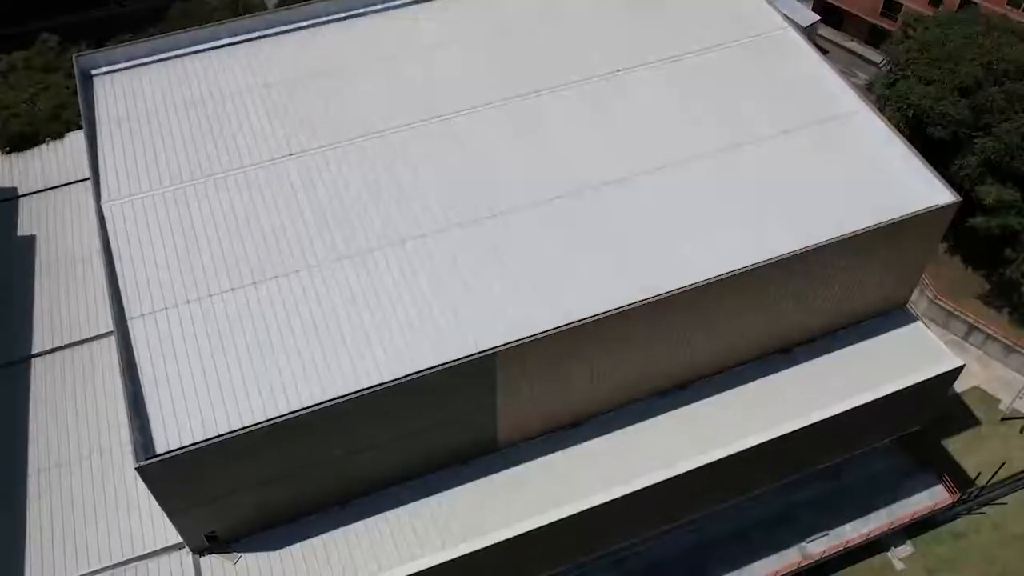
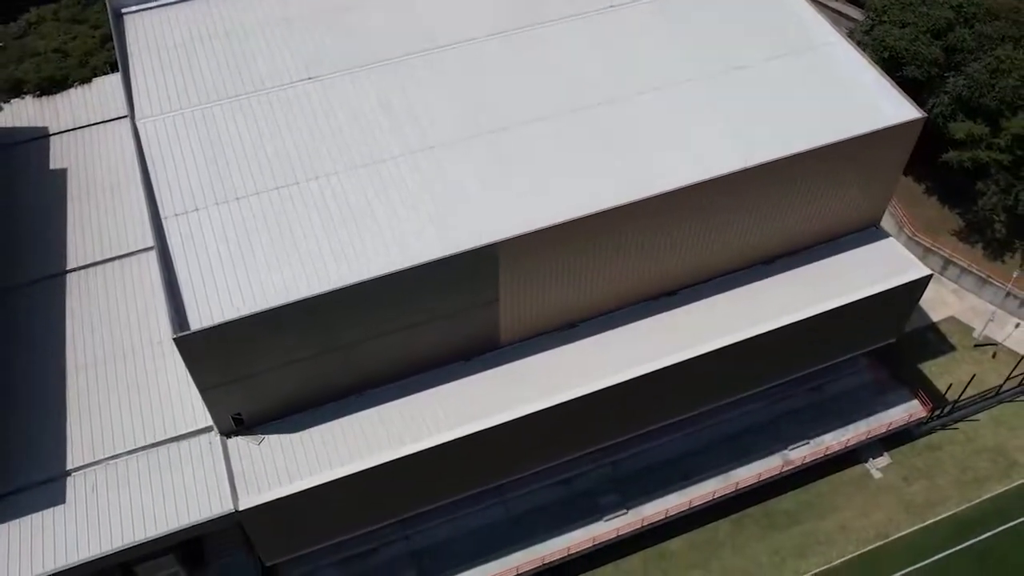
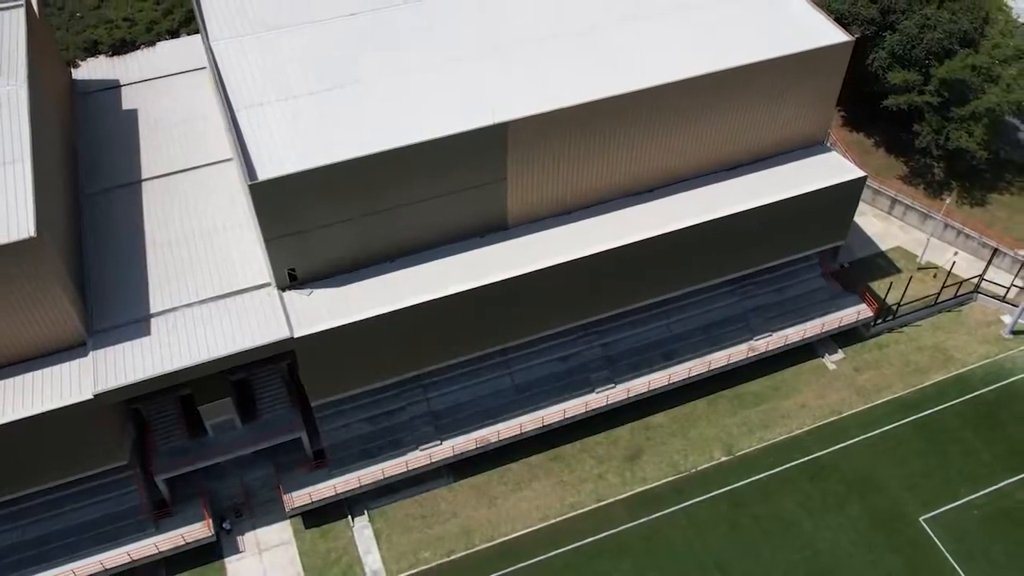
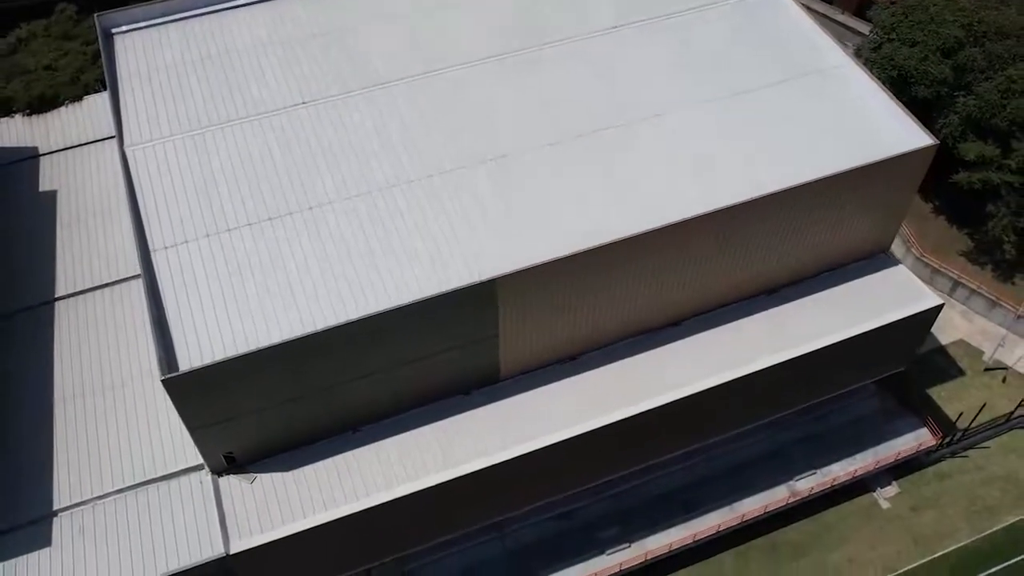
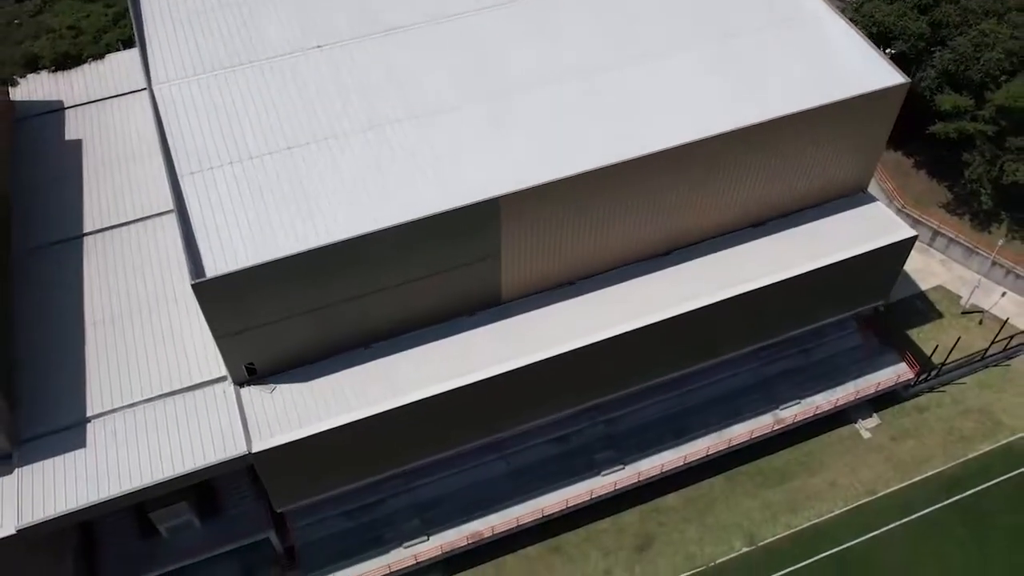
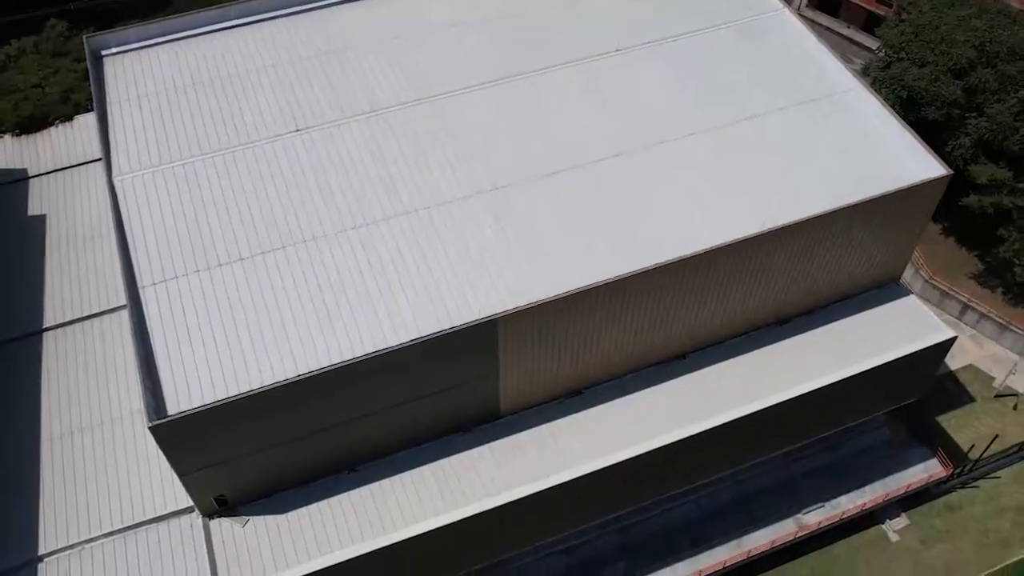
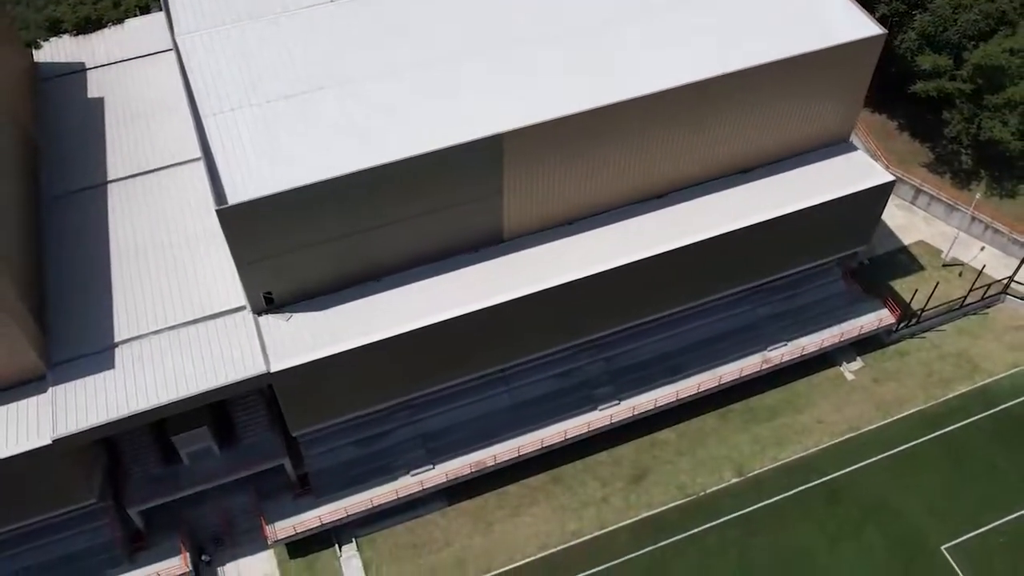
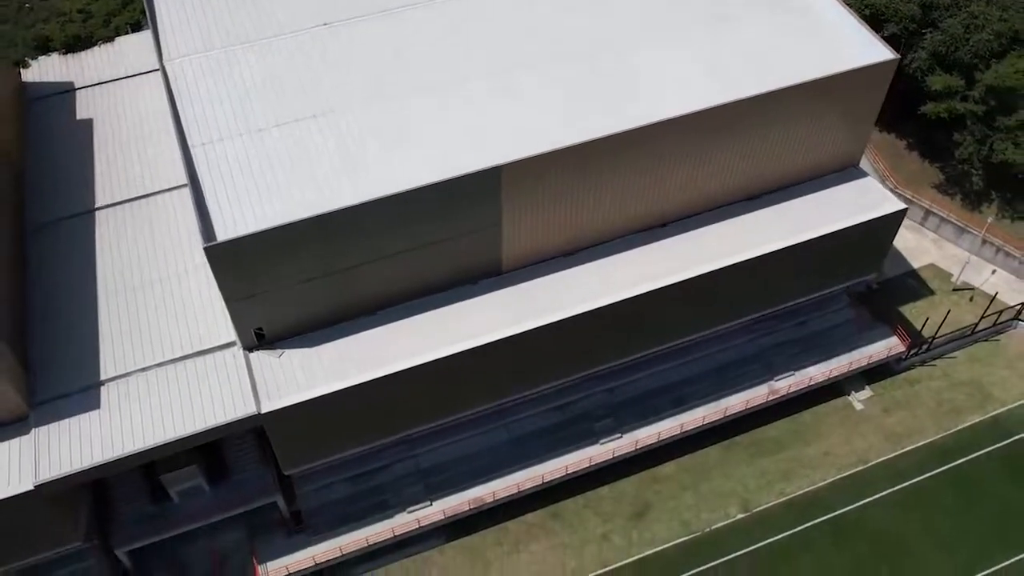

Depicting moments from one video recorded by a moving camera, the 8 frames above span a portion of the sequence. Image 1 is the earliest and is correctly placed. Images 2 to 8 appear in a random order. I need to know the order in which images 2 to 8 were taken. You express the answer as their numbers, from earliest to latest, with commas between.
6, 4, 2, 5, 8, 7, 3
